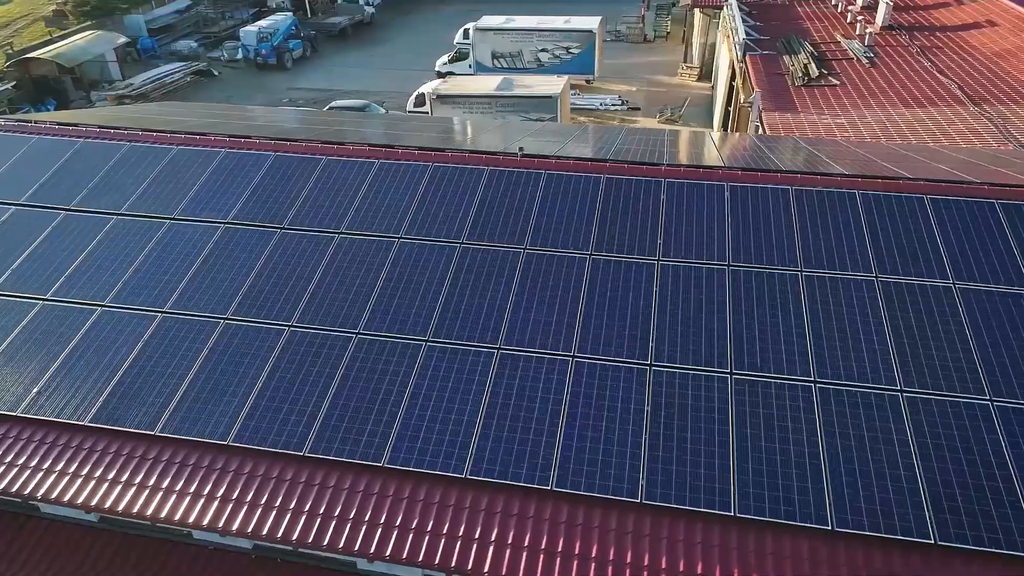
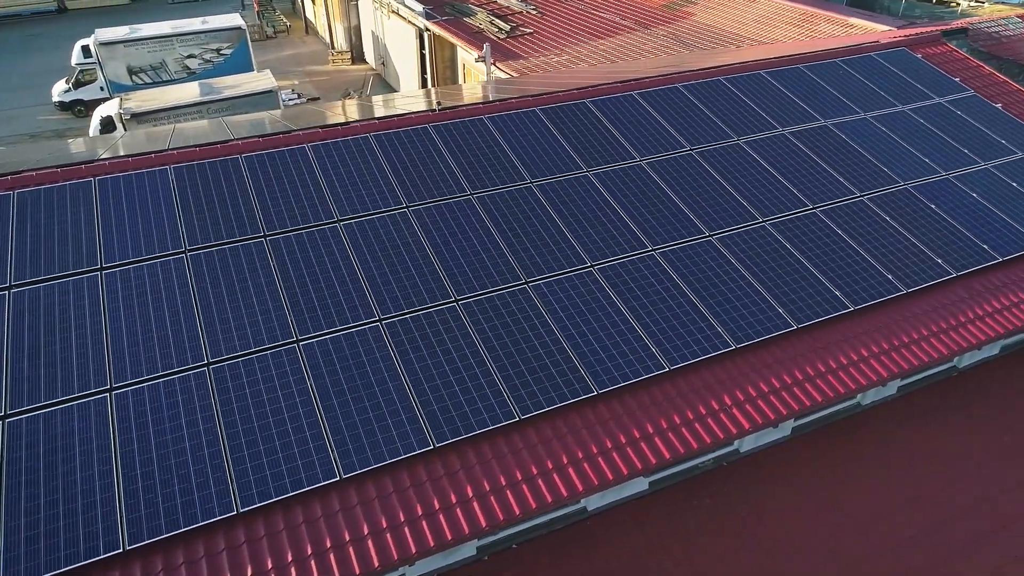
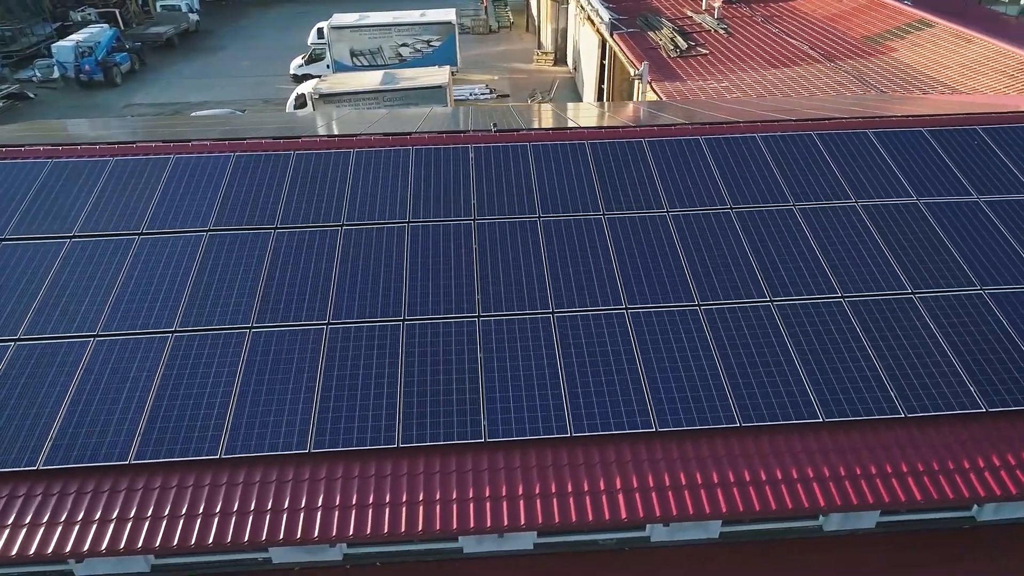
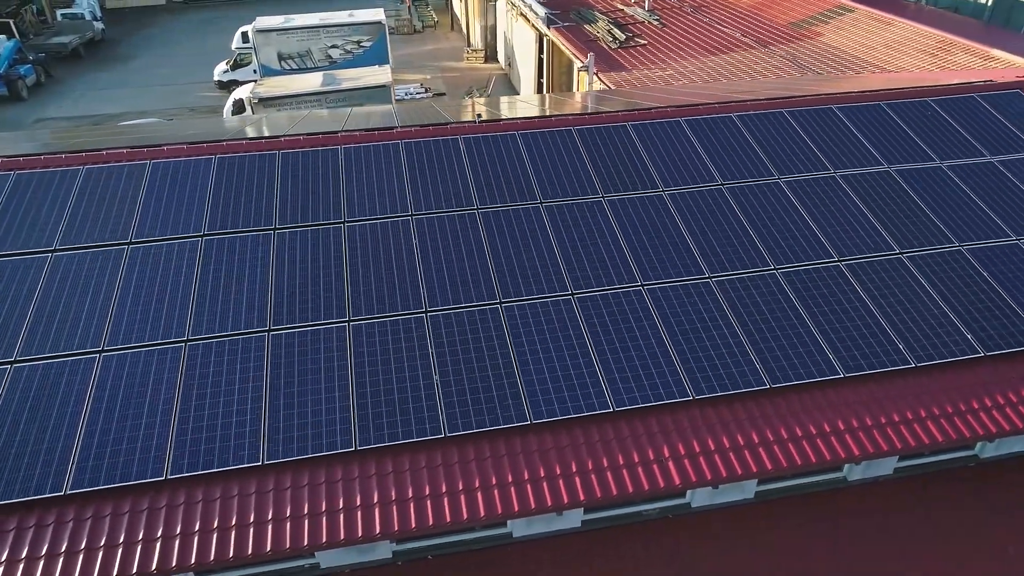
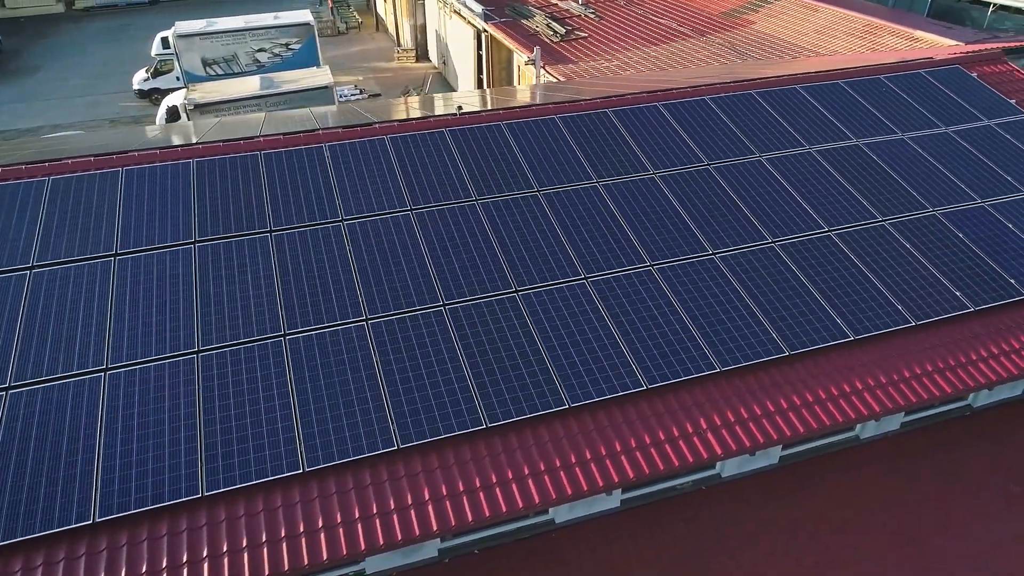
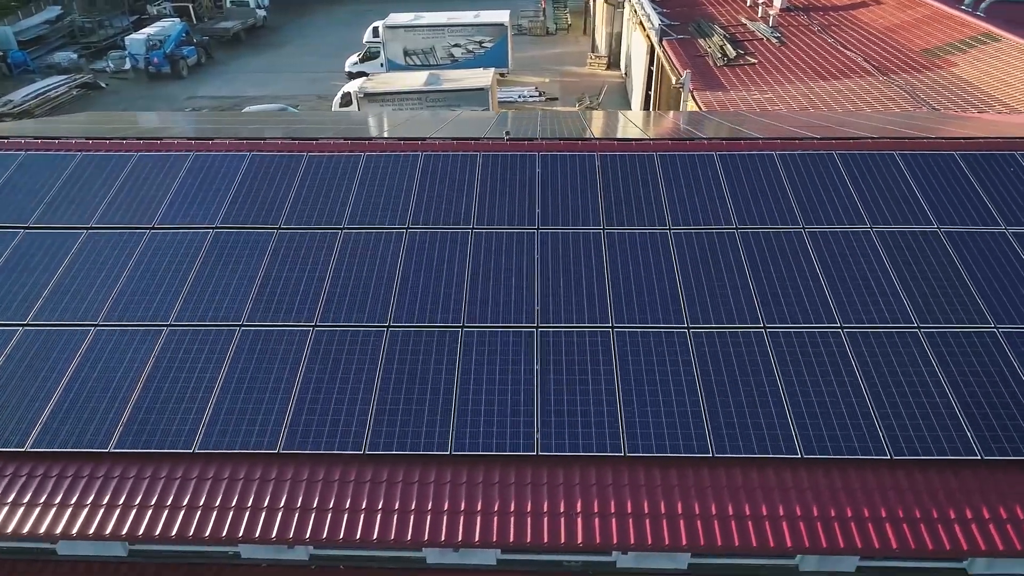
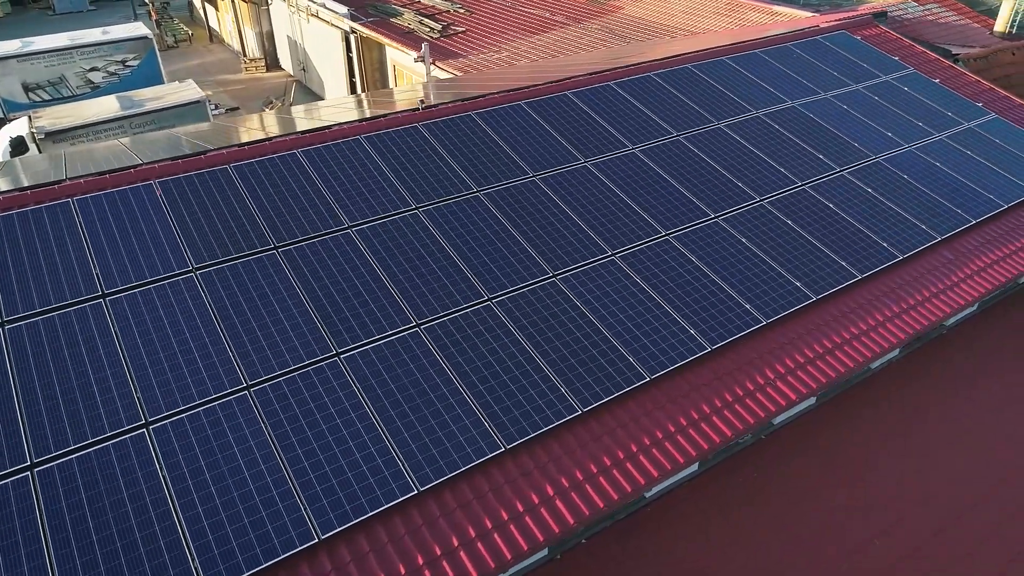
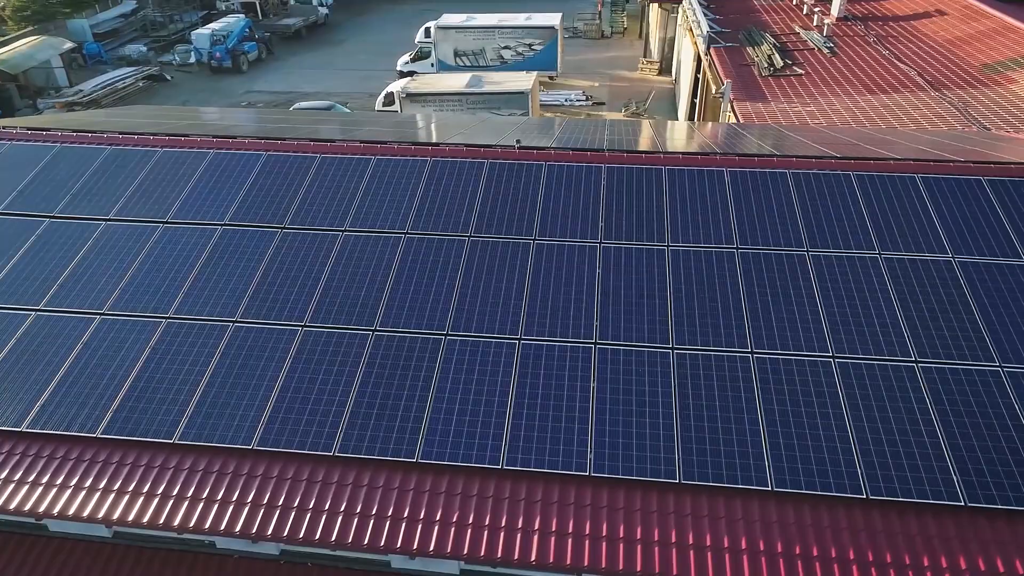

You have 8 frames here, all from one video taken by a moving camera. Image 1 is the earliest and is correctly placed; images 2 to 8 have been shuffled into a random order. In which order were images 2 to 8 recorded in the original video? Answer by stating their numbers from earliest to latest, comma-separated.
8, 6, 3, 4, 5, 2, 7
